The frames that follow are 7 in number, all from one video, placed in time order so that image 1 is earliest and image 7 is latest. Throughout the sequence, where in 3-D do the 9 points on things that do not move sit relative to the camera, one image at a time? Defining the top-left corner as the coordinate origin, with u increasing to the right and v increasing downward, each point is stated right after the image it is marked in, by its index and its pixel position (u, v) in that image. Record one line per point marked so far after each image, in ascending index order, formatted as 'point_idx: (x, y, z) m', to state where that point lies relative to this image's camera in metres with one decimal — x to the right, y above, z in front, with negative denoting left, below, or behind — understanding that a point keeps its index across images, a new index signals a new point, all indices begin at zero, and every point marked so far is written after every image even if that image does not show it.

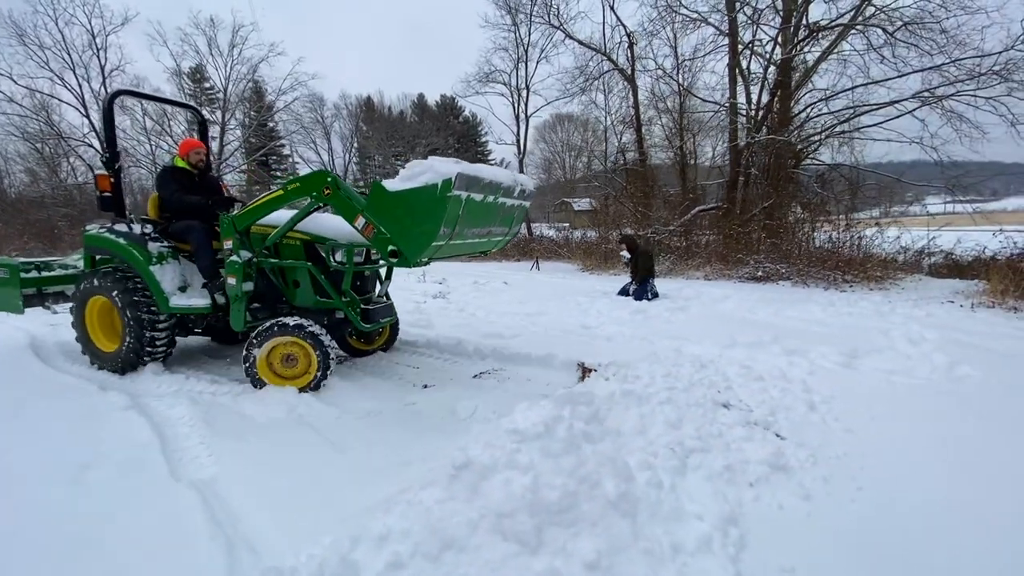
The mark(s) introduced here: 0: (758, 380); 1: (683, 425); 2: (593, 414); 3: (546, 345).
0: (+2.2, -0.8, +5.5) m
1: (+1.2, -1.0, +4.4) m
2: (+0.5, -0.9, +4.3) m
3: (+0.4, -0.6, +7.2) m
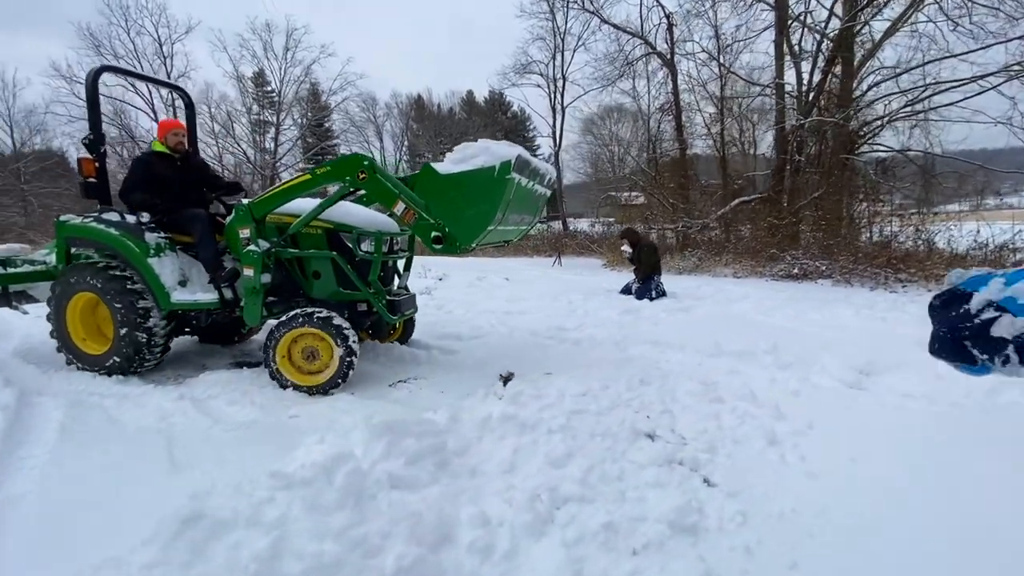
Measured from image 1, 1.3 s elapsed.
0: (+1.4, -0.8, +4.4) m
1: (+0.3, -1.0, +3.4) m
2: (-0.3, -0.9, +3.4) m
3: (-0.1, -0.6, +6.3) m
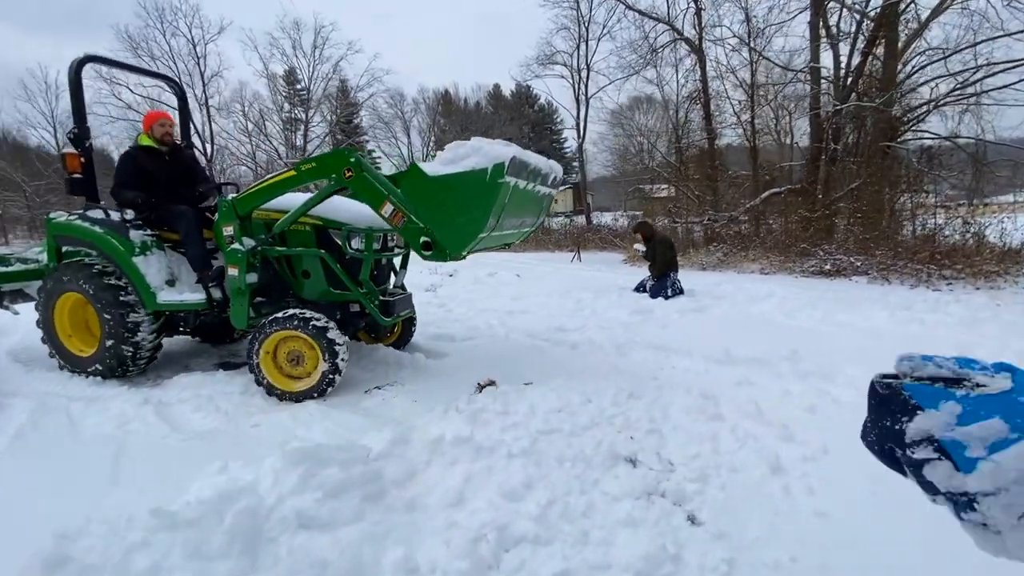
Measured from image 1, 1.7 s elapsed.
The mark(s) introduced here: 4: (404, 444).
0: (+1.2, -0.8, +3.9) m
1: (+0.1, -1.0, +2.9) m
2: (-0.6, -0.9, +2.9) m
3: (-0.2, -0.6, +5.8) m
4: (-0.6, -0.8, +3.2) m
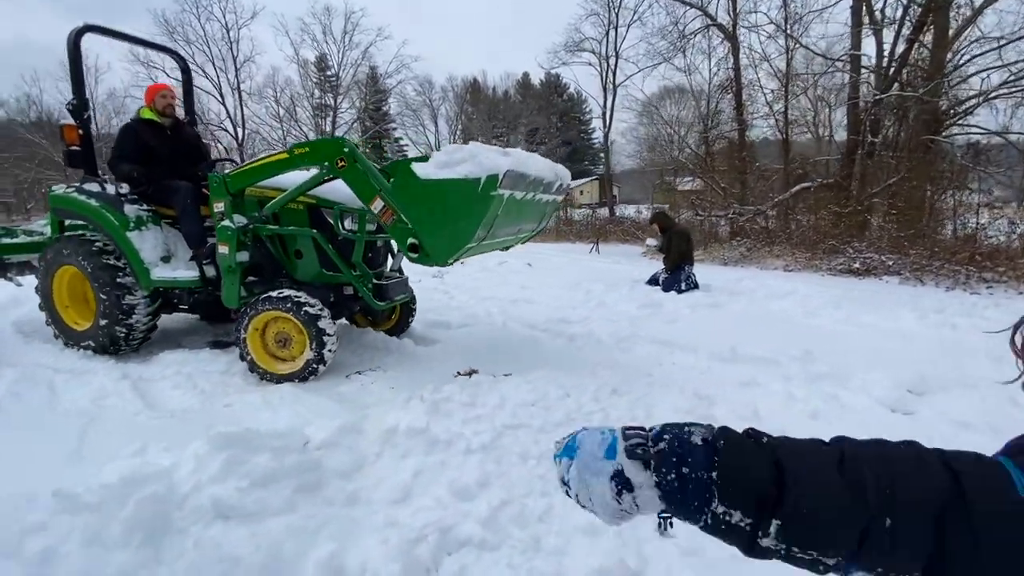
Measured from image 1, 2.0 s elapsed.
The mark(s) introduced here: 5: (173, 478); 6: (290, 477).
0: (+1.1, -0.7, +3.5) m
1: (-0.1, -0.9, +2.7) m
2: (-0.8, -0.8, +2.7) m
3: (-0.3, -0.5, +5.6) m
4: (-0.7, -0.7, +3.0) m
5: (-1.3, -0.7, +2.4) m
6: (-0.9, -0.8, +2.6) m
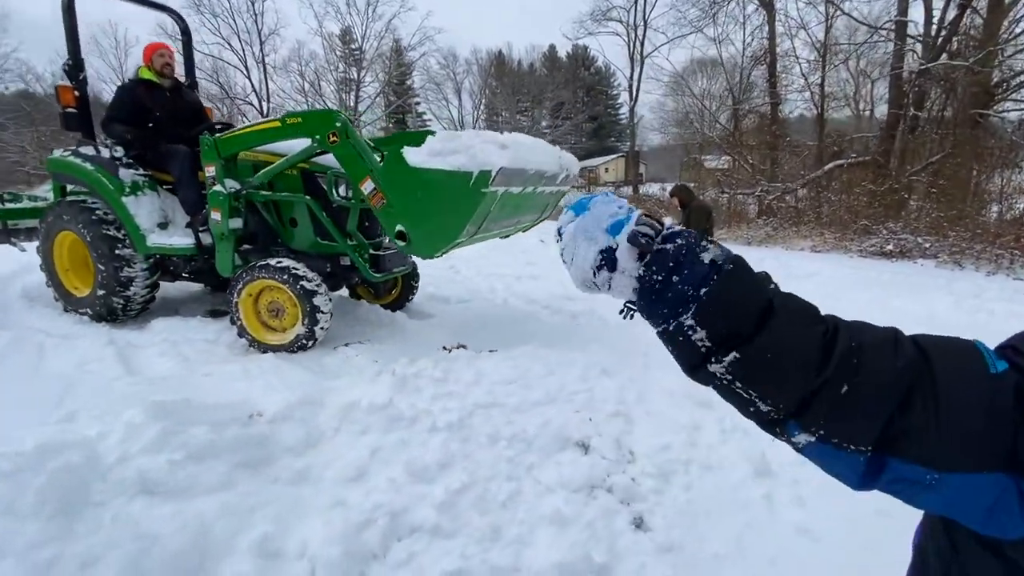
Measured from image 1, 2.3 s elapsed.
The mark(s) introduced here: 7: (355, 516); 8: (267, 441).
0: (+1.0, -0.6, +3.2) m
1: (-0.3, -0.7, +2.4) m
2: (-0.9, -0.6, +2.5) m
3: (-0.3, -0.2, +5.3) m
4: (-0.9, -0.5, +2.8) m
5: (-1.5, -0.6, +2.2) m
6: (-1.0, -0.6, +2.4) m
7: (-0.6, -0.8, +2.2) m
8: (-1.0, -0.6, +2.5) m
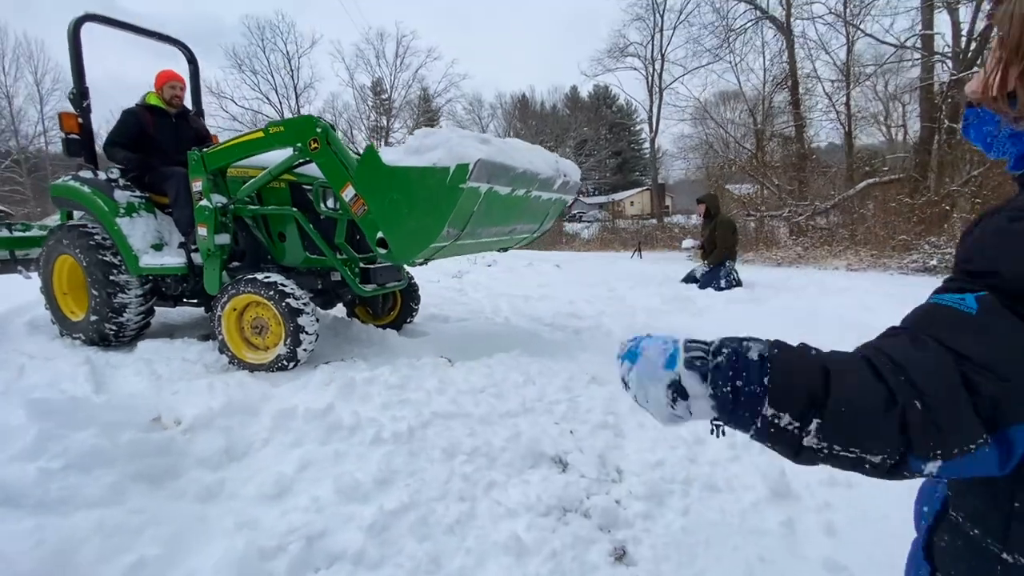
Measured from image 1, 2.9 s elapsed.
0: (+0.9, -0.6, +2.8) m
1: (-0.4, -0.7, +2.0) m
2: (-1.1, -0.6, +2.1) m
3: (-0.3, -0.4, +4.9) m
4: (-1.0, -0.5, +2.4) m
5: (-1.6, -0.5, +1.9) m
6: (-1.2, -0.6, +2.0) m
7: (-0.7, -0.7, +1.8) m
8: (-1.1, -0.6, +2.1) m
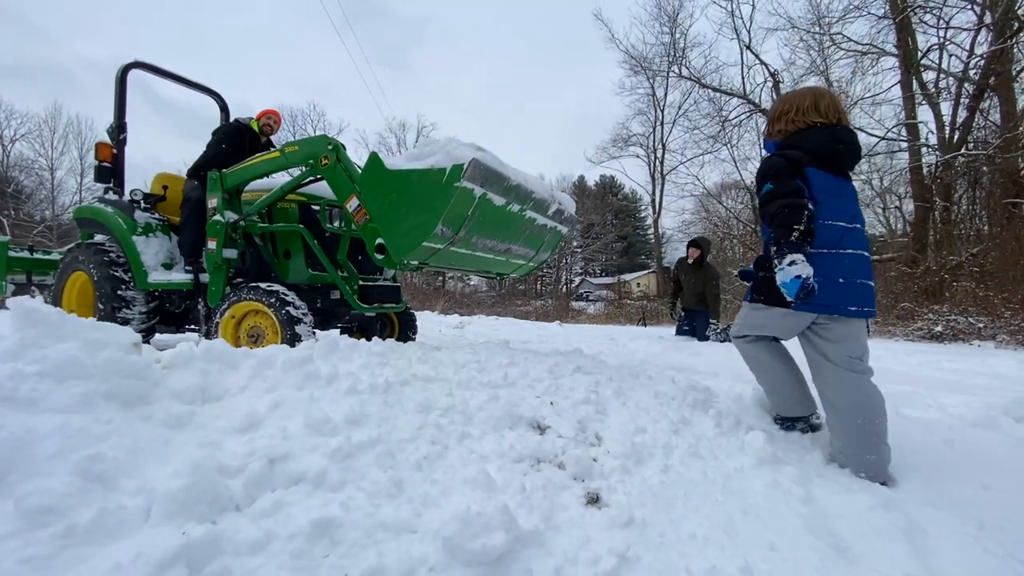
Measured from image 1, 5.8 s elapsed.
0: (+0.8, -0.5, +2.7) m
1: (-0.5, -0.5, +2.0) m
2: (-1.2, -0.3, +2.1) m
3: (-0.3, -0.6, +4.9) m
4: (-1.1, -0.3, +2.4) m
5: (-1.7, -0.2, +1.9) m
6: (-1.3, -0.3, +2.0) m
7: (-0.8, -0.5, +1.8) m
8: (-1.2, -0.3, +2.1) m
